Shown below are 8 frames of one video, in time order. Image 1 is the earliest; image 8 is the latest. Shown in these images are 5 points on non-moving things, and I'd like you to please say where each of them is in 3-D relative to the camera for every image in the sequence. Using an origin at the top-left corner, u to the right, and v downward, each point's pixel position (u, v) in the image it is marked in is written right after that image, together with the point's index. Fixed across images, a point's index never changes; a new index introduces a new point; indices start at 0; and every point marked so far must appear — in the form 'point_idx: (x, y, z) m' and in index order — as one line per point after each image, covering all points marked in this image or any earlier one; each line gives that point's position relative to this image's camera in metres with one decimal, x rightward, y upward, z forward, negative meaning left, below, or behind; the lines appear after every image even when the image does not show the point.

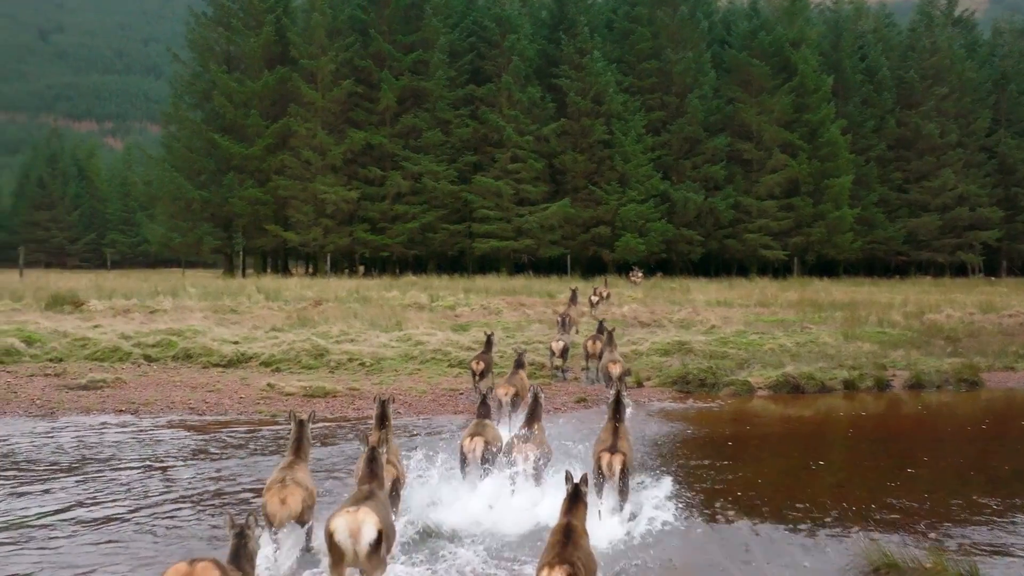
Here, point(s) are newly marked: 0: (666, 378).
0: (+1.8, -1.1, +12.8) m
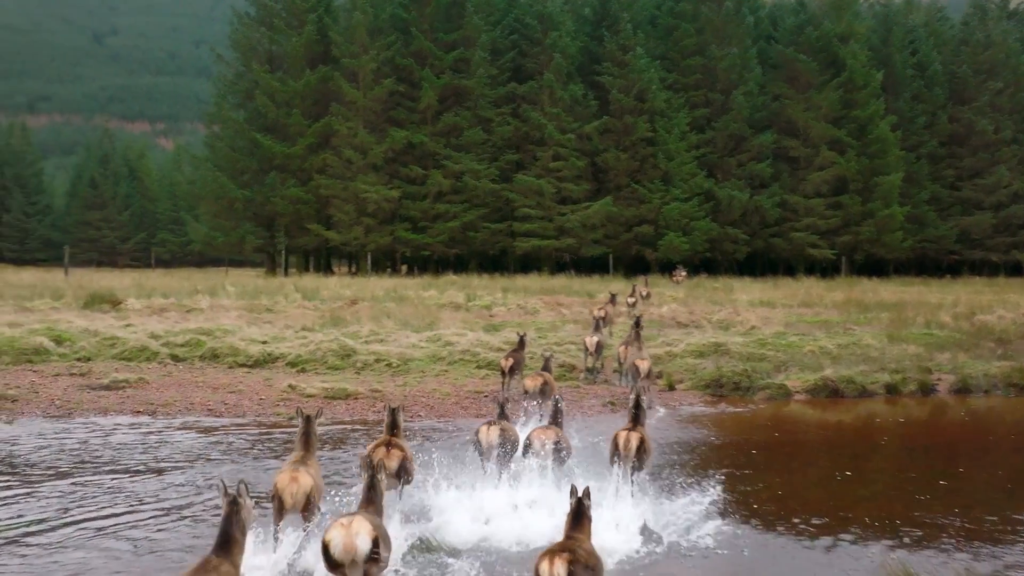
0: (+2.2, -1.1, +12.4) m
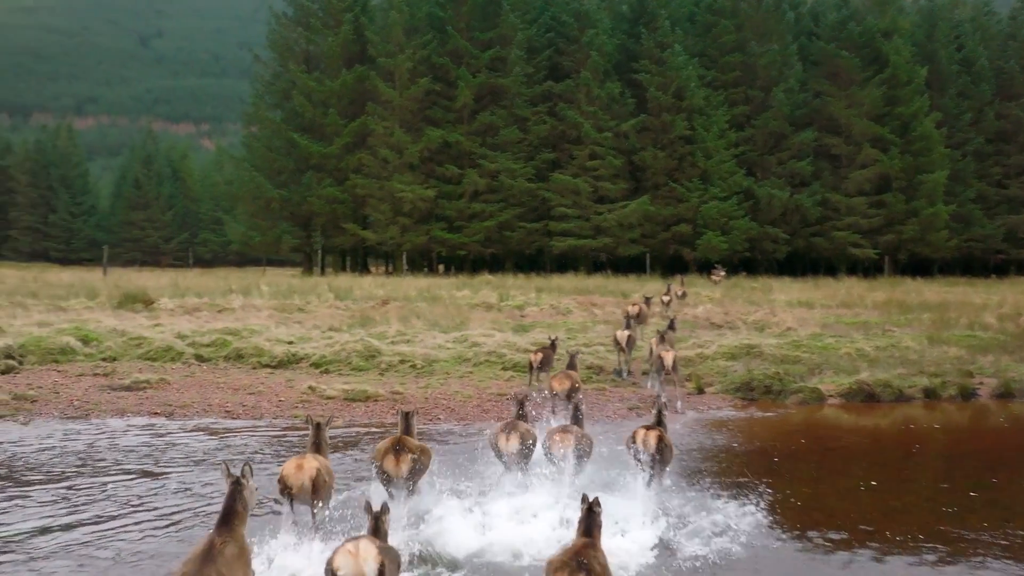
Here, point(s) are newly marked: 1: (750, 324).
0: (+2.5, -1.1, +12.1) m
1: (+4.2, -0.6, +18.6) m
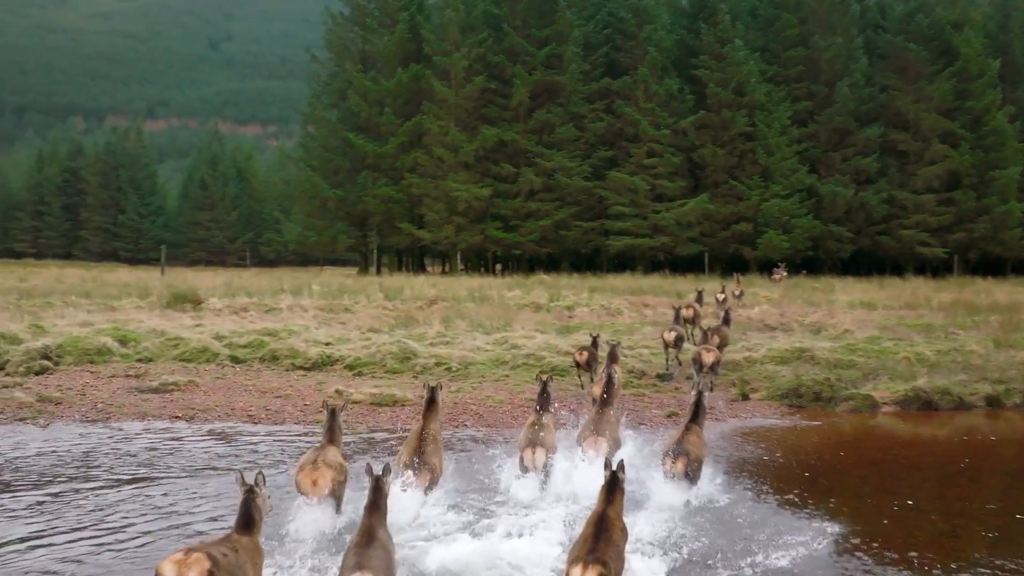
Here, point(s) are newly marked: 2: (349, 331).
0: (+2.8, -1.1, +11.5) m
1: (+5.0, -0.6, +17.9) m
2: (-2.5, -0.7, +16.1) m
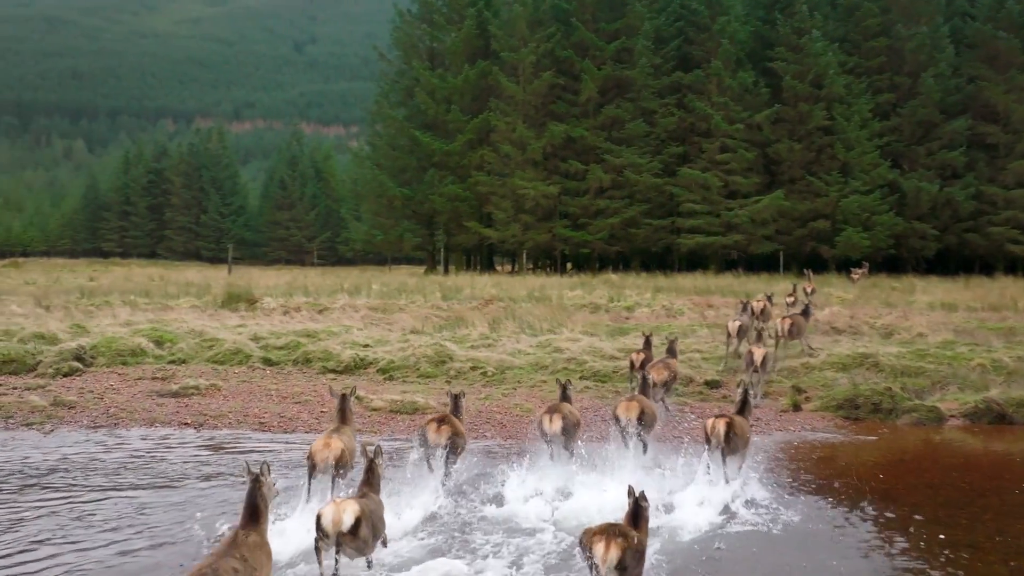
0: (+3.2, -1.1, +10.6) m
1: (+5.8, -0.6, +16.8) m
2: (-1.8, -0.7, +15.6) m
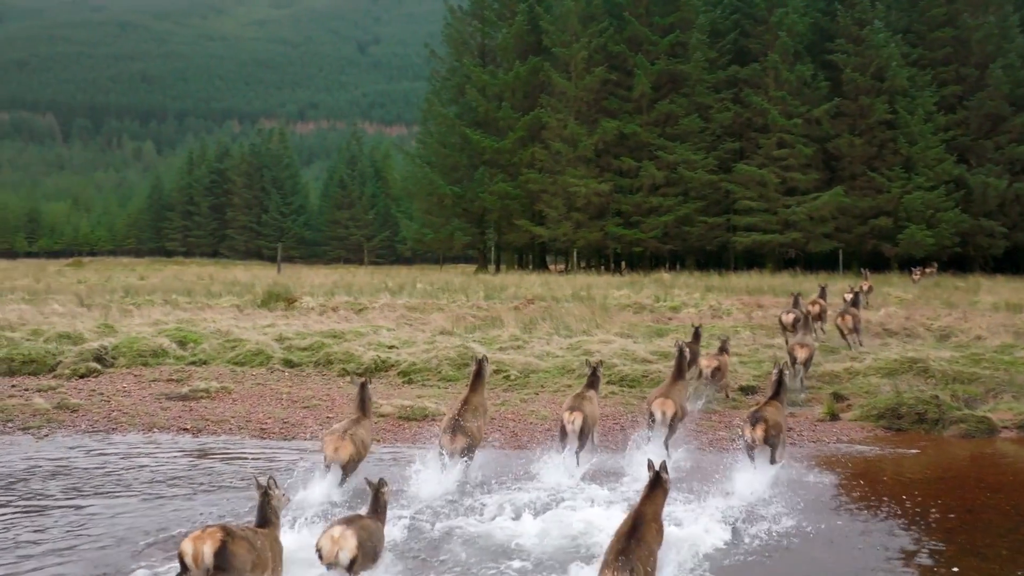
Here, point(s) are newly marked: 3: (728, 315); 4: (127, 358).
0: (+3.3, -1.1, +9.8) m
1: (+6.3, -0.6, +15.9) m
2: (-1.3, -0.6, +15.2) m
3: (+3.9, -0.5, +19.2) m
4: (-4.8, -0.9, +13.1) m
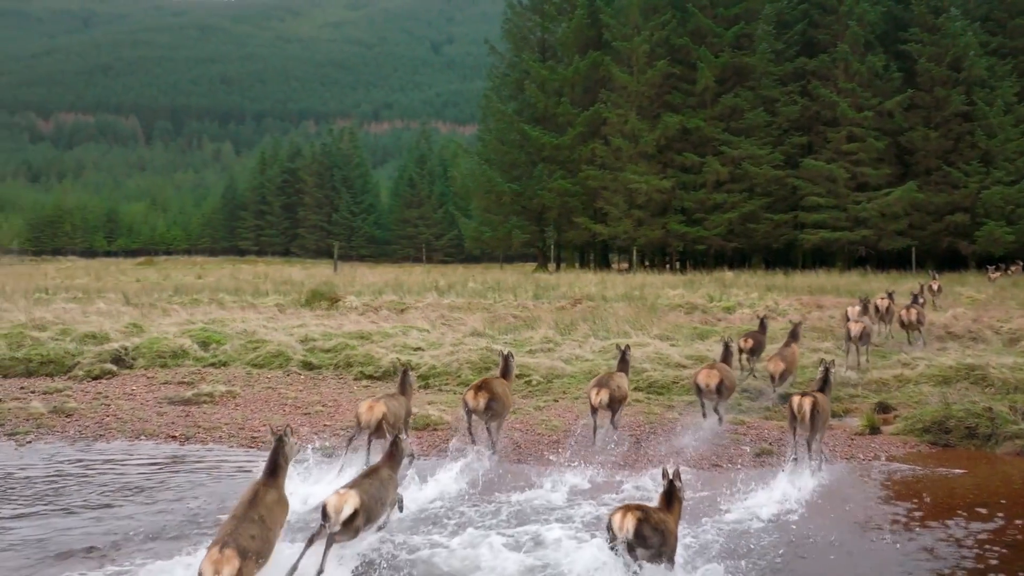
0: (+3.4, -1.1, +9.0) m
1: (+6.8, -0.6, +14.8) m
2: (-0.8, -0.6, +14.6) m
3: (+4.6, -0.5, +18.3) m
4: (-4.4, -0.9, +12.8) m
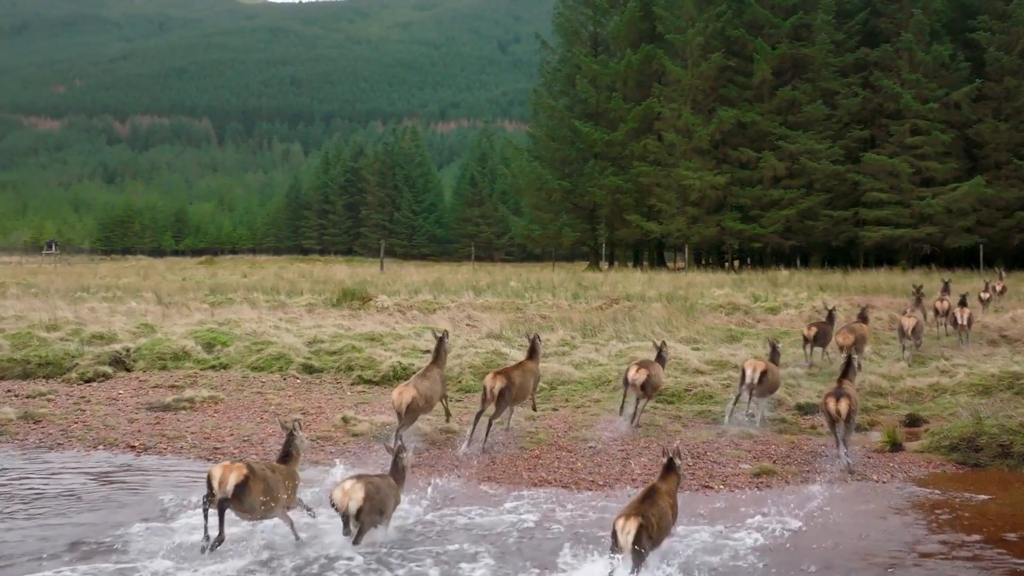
0: (+3.3, -1.1, +8.1) m
1: (+7.1, -0.6, +13.7) m
2: (-0.6, -0.6, +14.0) m
3: (+5.1, -0.5, +17.3) m
4: (-4.3, -0.9, +12.4) m
